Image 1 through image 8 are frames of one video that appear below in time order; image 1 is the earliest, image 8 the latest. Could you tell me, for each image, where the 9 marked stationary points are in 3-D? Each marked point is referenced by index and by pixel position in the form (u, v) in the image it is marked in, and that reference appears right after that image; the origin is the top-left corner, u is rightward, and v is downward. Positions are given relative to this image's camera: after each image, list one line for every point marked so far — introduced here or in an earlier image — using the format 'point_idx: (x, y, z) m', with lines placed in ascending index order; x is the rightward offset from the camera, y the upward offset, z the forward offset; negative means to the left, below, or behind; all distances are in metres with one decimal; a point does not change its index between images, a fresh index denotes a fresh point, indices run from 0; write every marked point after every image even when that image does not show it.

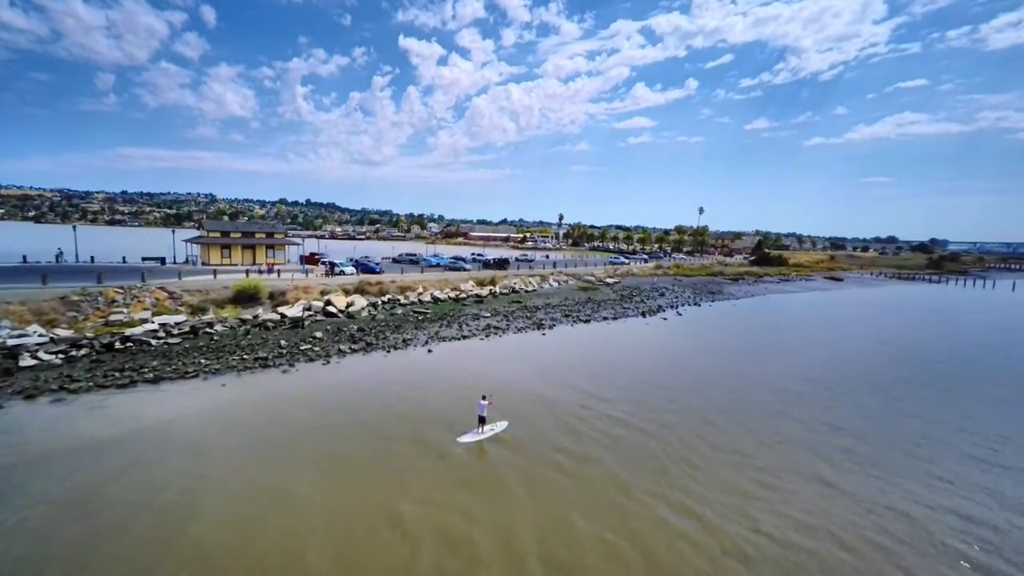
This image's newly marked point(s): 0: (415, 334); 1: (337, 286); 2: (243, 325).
0: (-3.5, -1.7, +16.0) m
1: (-7.9, 0.0, +19.8) m
2: (-9.2, -1.3, +15.0) m
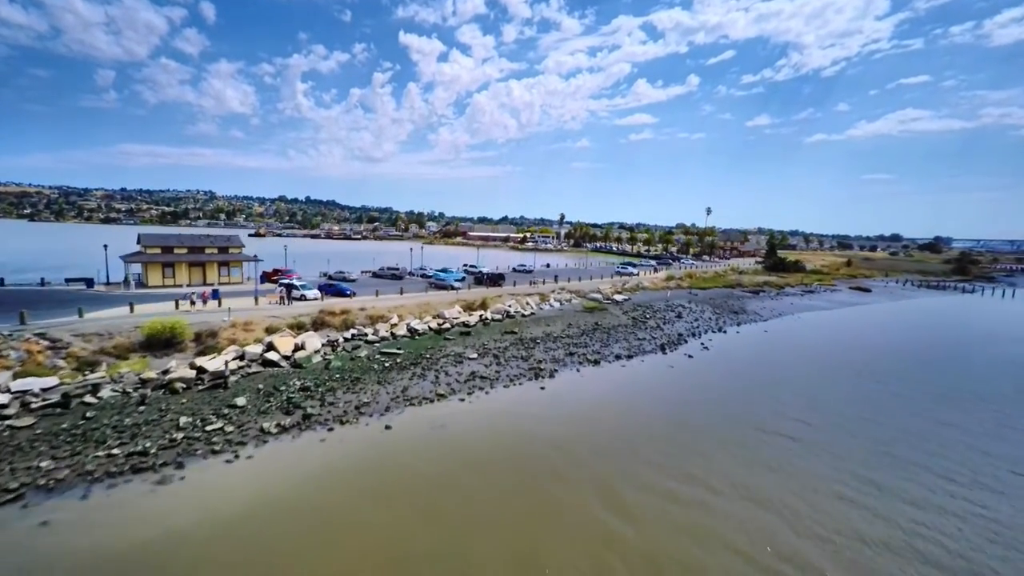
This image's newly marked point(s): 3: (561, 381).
0: (-3.8, -3.0, +12.3) m
1: (-8.2, -1.2, +16.1) m
2: (-9.5, -2.5, +11.3) m
3: (+1.6, -3.1, +14.7) m
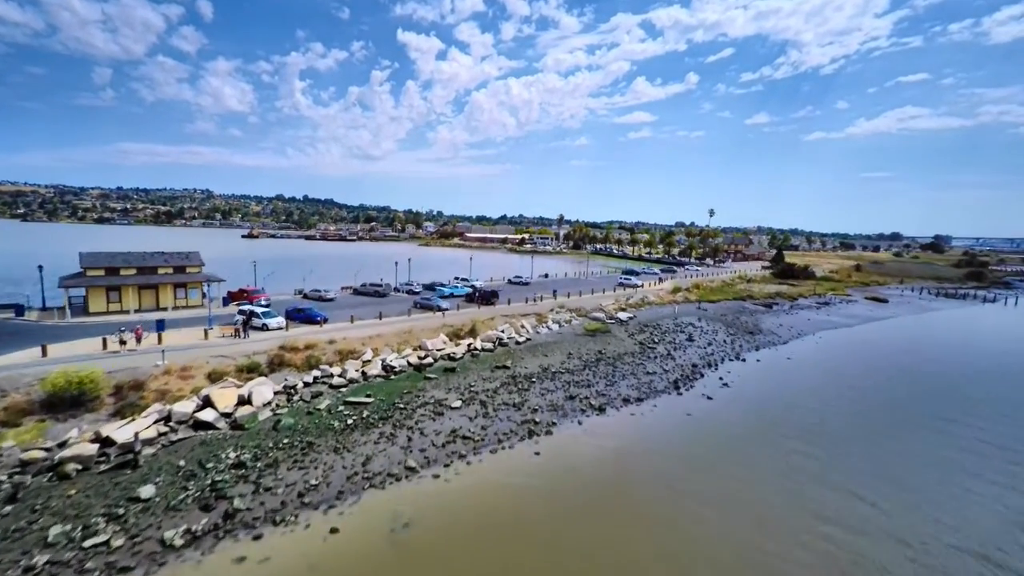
0: (-4.1, -4.1, +9.9) m
1: (-8.5, -2.3, +13.6) m
2: (-9.7, -3.6, +8.8) m
3: (+1.3, -4.2, +12.3) m
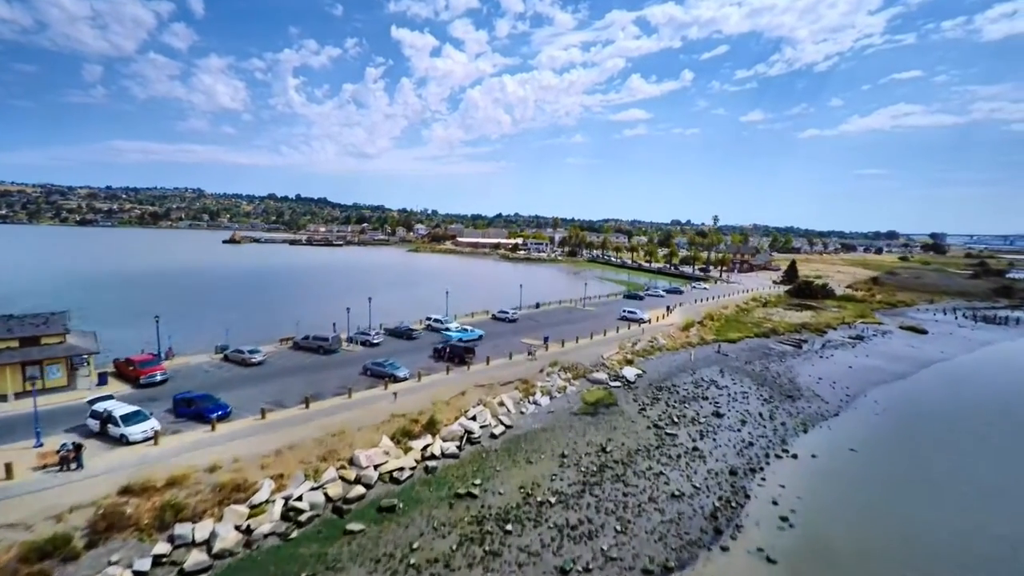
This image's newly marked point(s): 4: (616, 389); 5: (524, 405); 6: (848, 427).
0: (-4.9, -6.6, +4.7) m
1: (-9.3, -4.9, +8.4) m
2: (-10.5, -6.2, +3.6) m
3: (+0.5, -6.7, +7.2) m
4: (+4.6, -4.4, +19.6) m
5: (+0.4, -4.4, +16.9) m
6: (+13.5, -5.8, +17.8) m
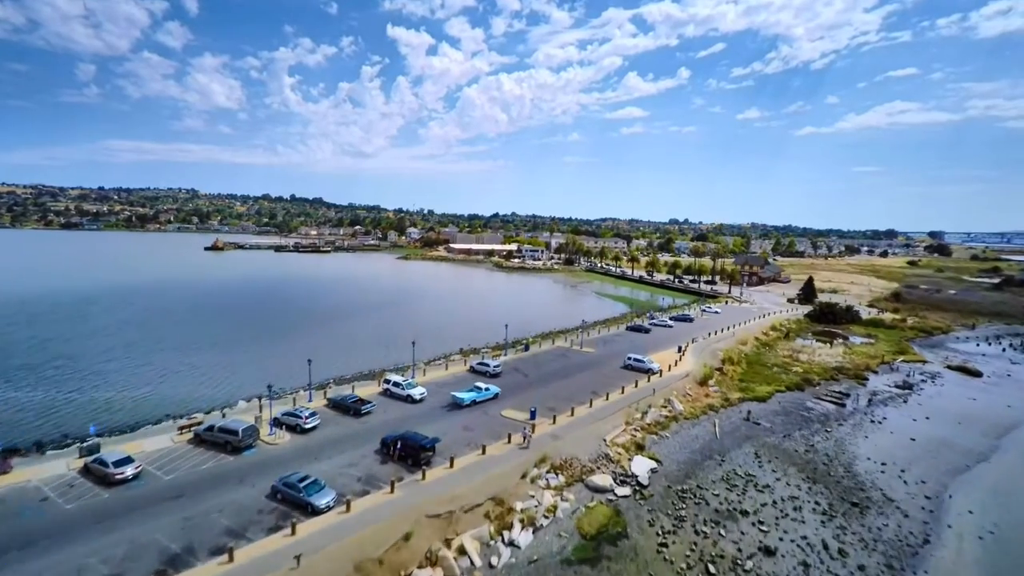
0: (-5.7, -9.2, -0.4) m
1: (-10.2, -7.5, +3.3) m
2: (-11.3, -8.8, -1.6) m
3: (-0.3, -9.3, +2.1) m
4: (+3.7, -6.9, +14.5) m
5: (-0.5, -6.9, +11.8) m
6: (+12.6, -8.2, +12.8) m
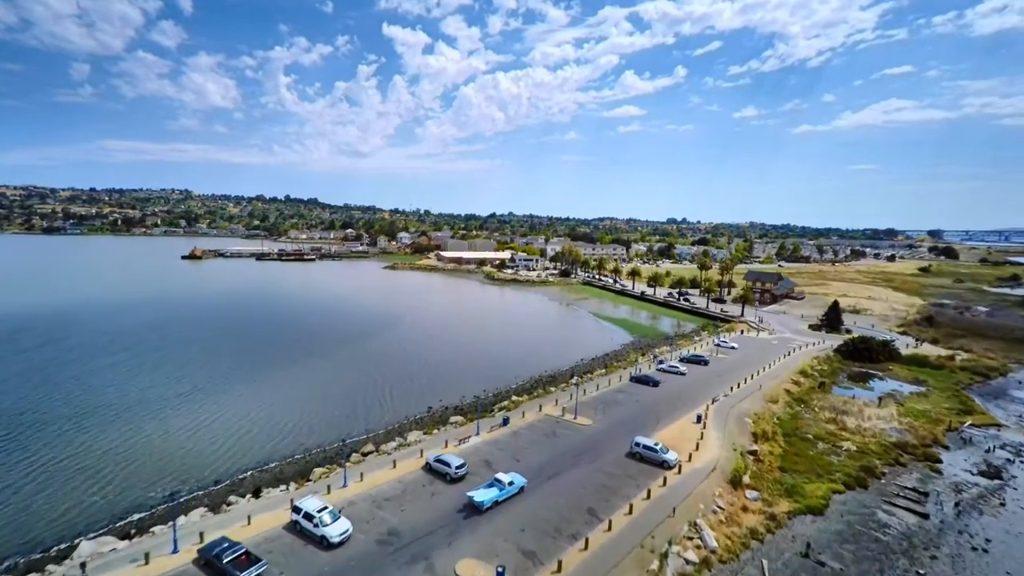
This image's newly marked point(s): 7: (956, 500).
0: (-6.8, -12.2, -6.5) m
1: (-11.3, -10.4, -2.9) m
2: (-12.4, -11.8, -7.7) m
3: (-1.4, -12.2, -4.0) m
4: (+2.5, -9.7, +8.4) m
5: (-1.6, -9.8, +5.7) m
6: (+11.5, -11.1, +6.8) m
7: (+18.7, -8.8, +18.7) m
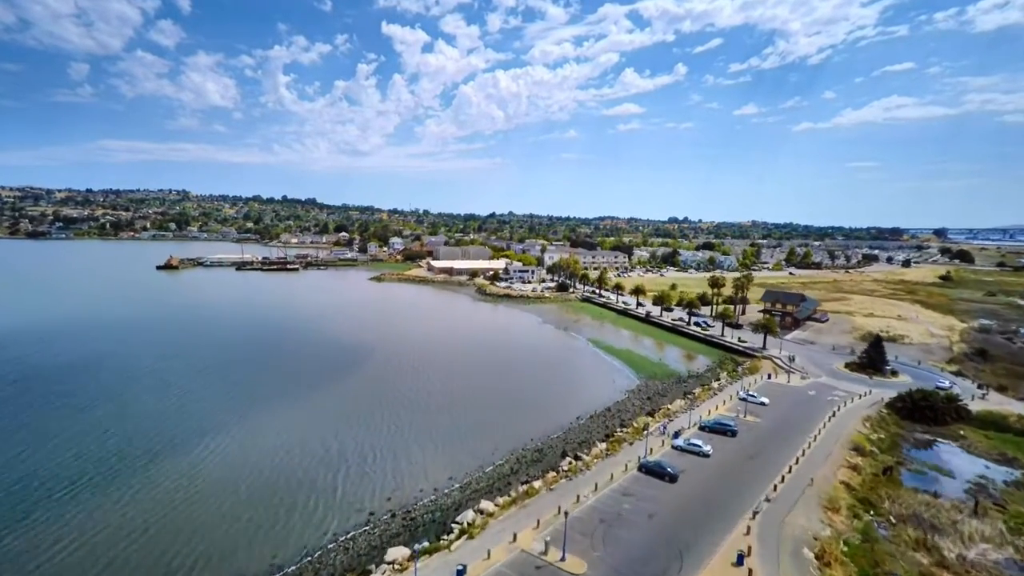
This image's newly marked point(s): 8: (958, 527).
0: (-8.2, -15.4, -13.5) m
1: (-12.8, -13.7, -9.9) m
2: (-13.9, -15.1, -14.7) m
3: (-2.9, -15.4, -11.0) m
4: (+1.1, -12.9, +1.4) m
5: (-3.1, -13.0, -1.3) m
6: (+10.0, -14.2, -0.2) m
7: (+17.3, -11.9, +11.6) m
8: (+19.7, -10.3, +19.6) m
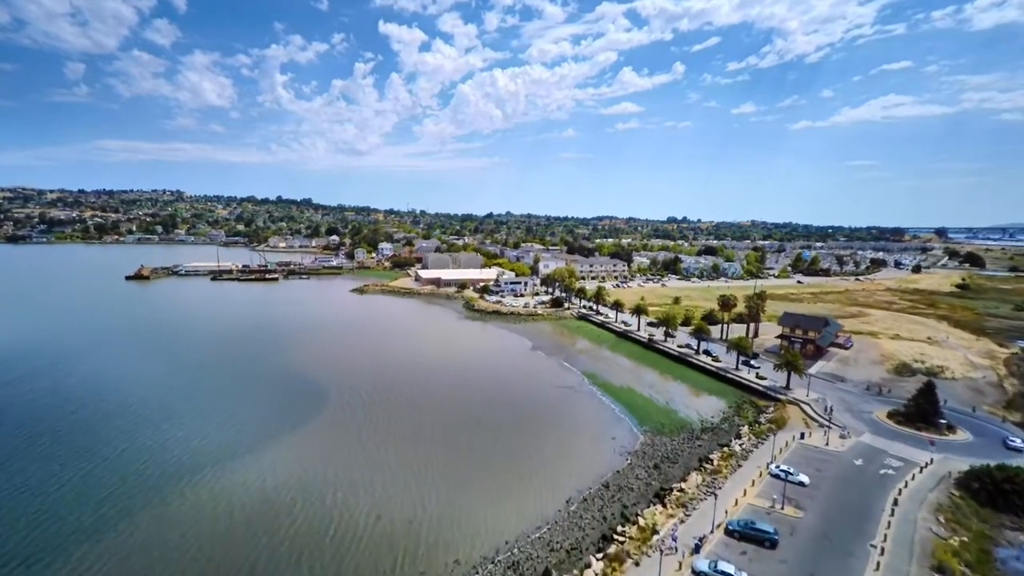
0: (-9.6, -18.3, -20.2) m
1: (-14.2, -16.6, -16.5) m
2: (-15.3, -18.0, -21.4) m
3: (-4.2, -18.2, -17.6) m
4: (-0.4, -15.7, -5.2) m
5: (-4.5, -15.8, -7.9) m
6: (+8.6, -17.0, -6.8) m
7: (+15.8, -14.6, +5.1) m
8: (+18.2, -13.0, +13.1) m
